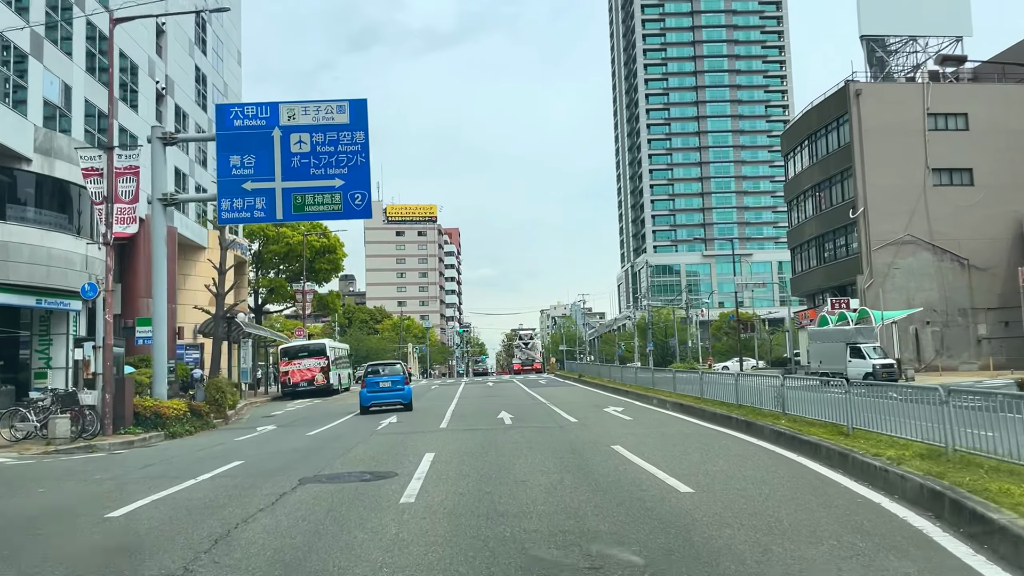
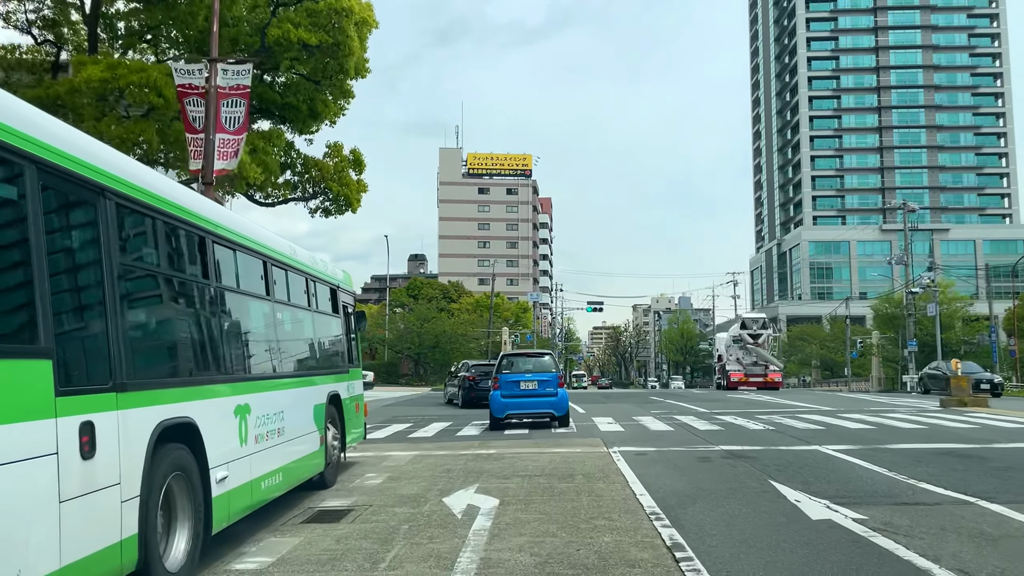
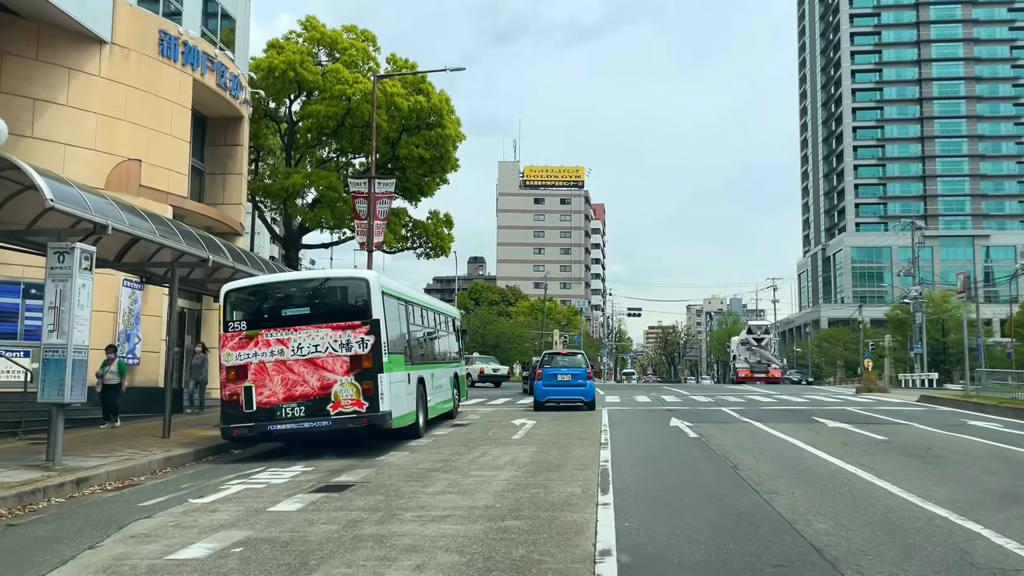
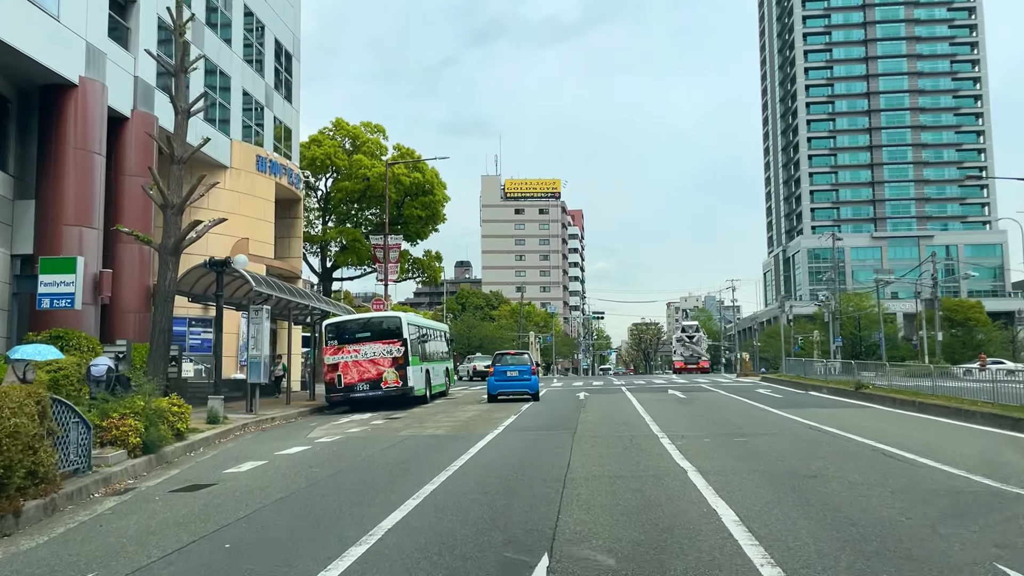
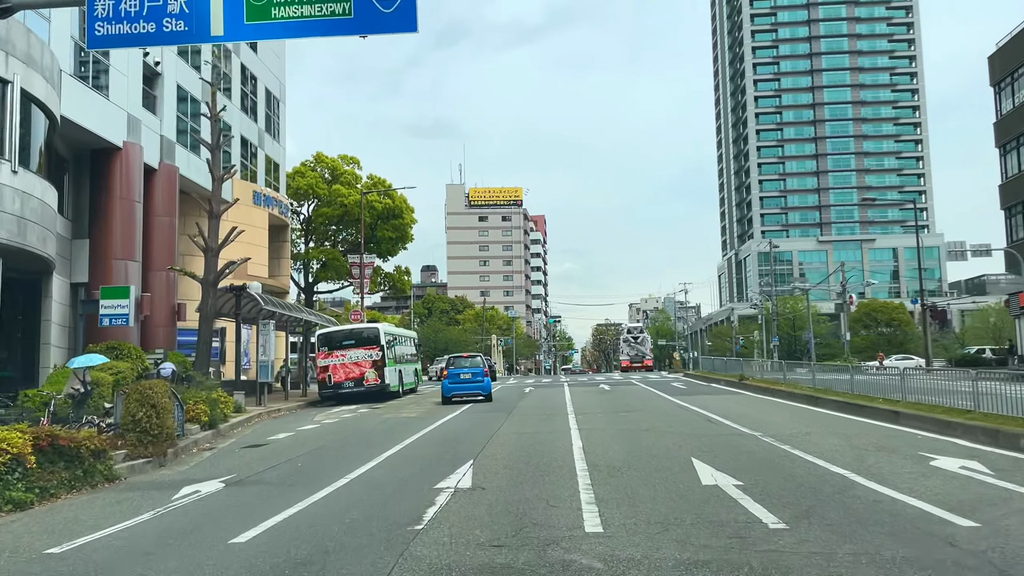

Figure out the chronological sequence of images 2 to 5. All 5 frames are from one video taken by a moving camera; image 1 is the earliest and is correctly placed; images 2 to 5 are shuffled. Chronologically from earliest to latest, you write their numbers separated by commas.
5, 4, 3, 2
